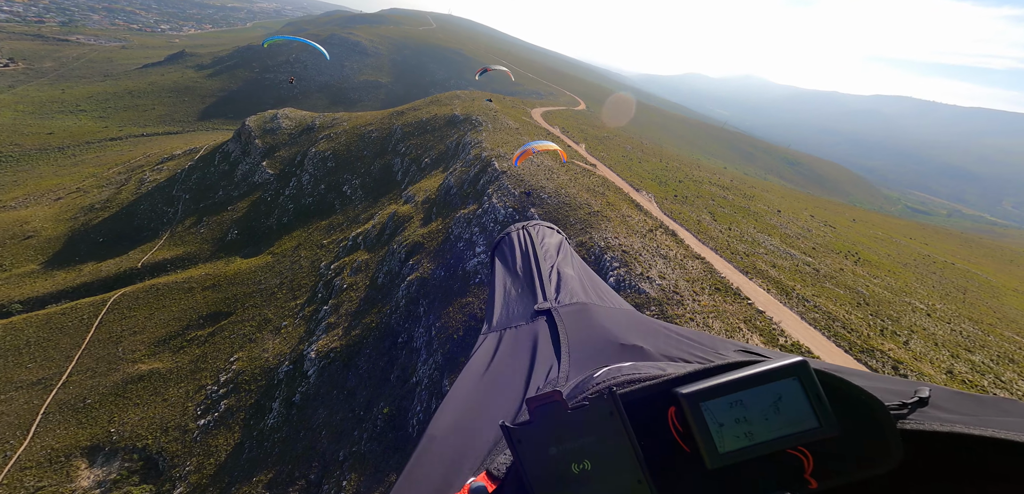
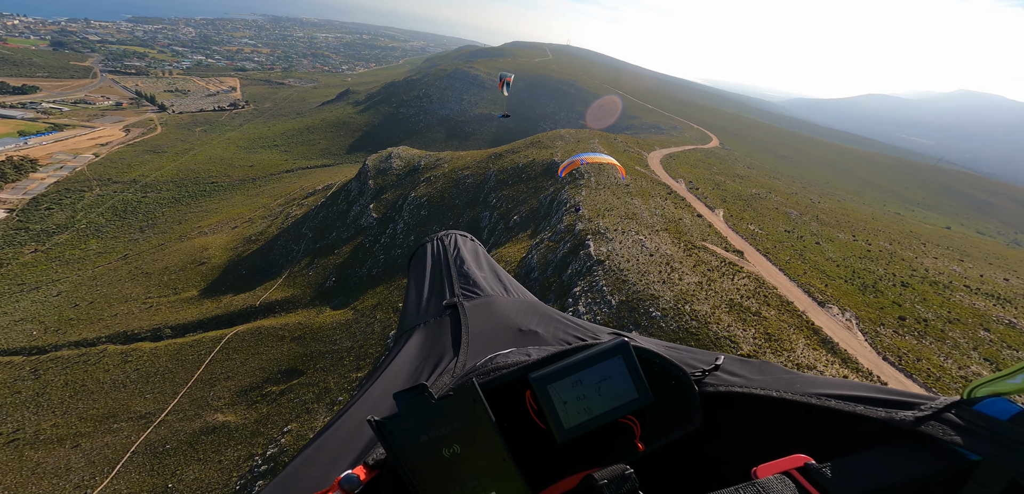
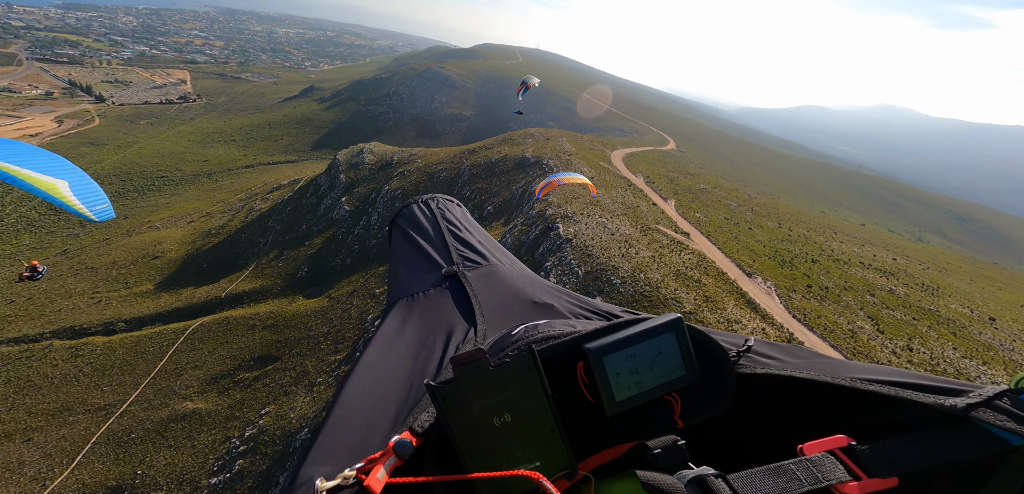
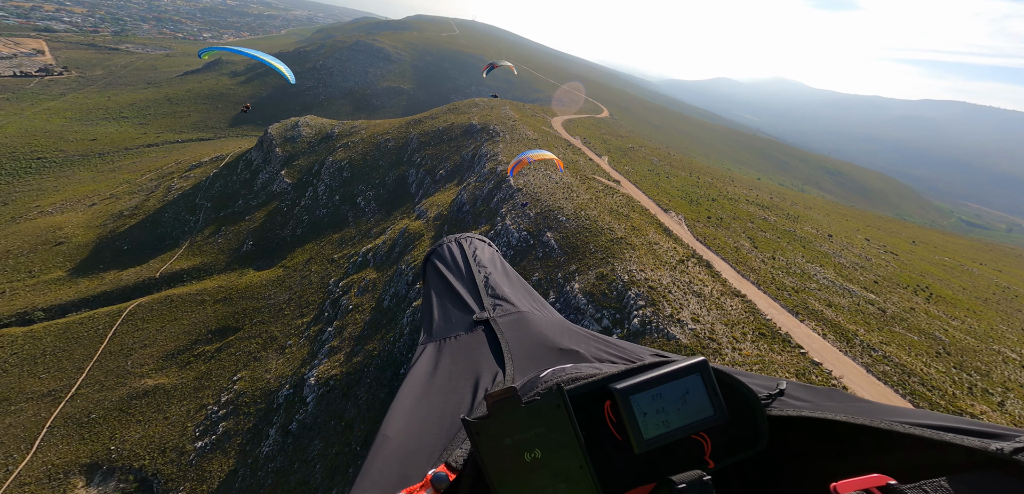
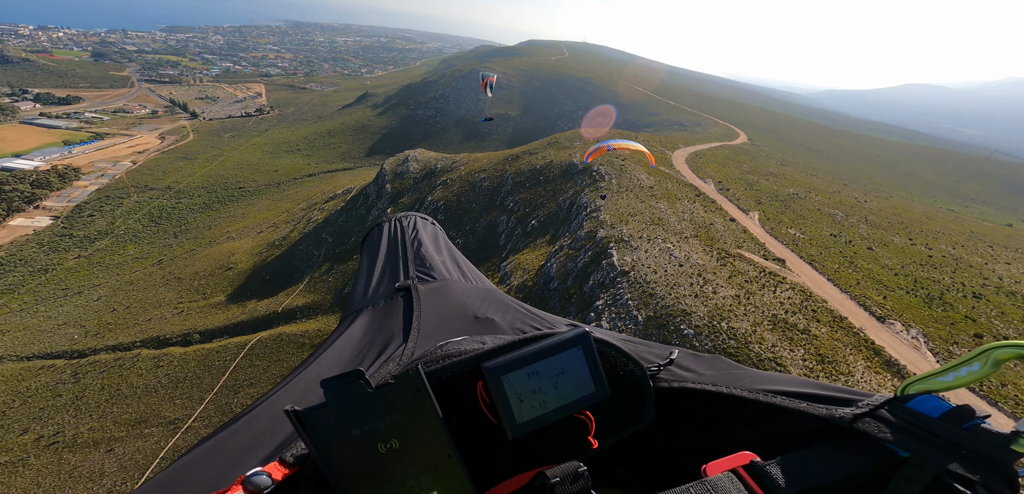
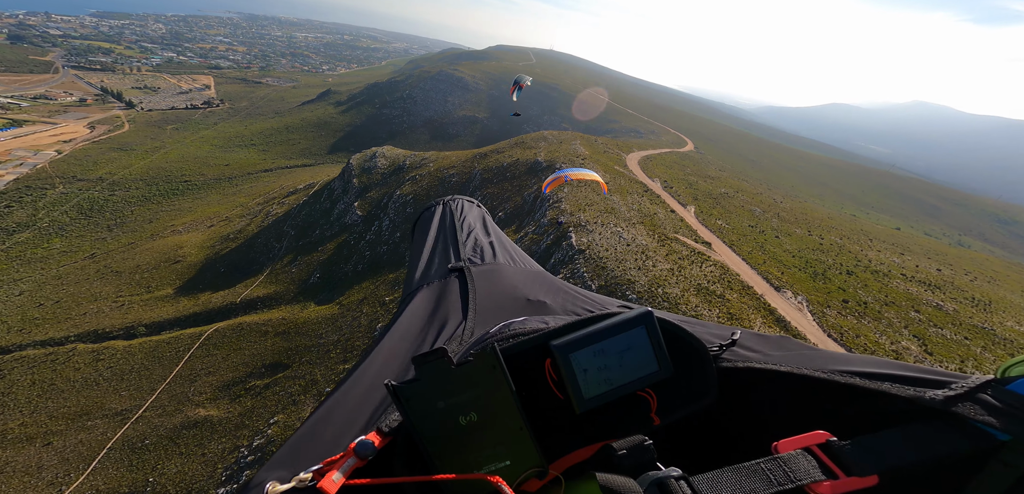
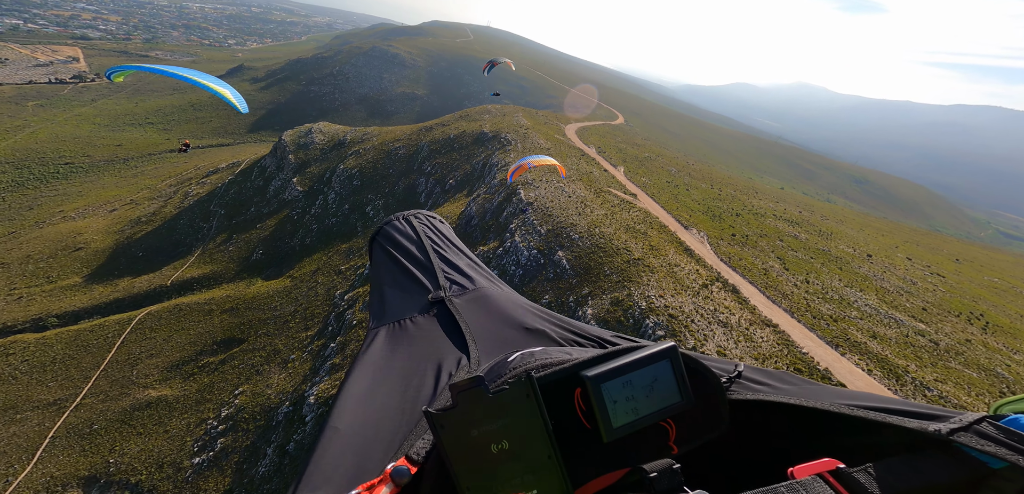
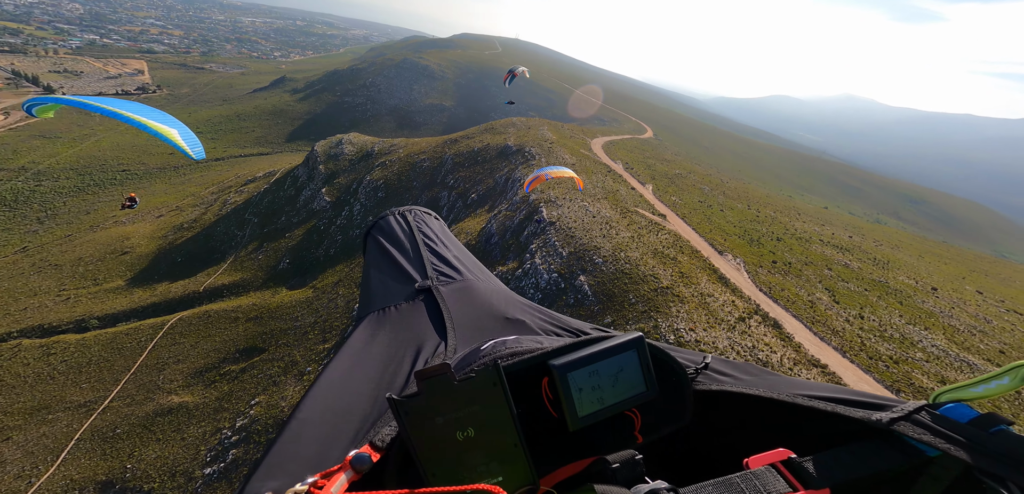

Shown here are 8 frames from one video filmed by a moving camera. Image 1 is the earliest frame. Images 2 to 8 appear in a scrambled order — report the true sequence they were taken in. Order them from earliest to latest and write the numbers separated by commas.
4, 7, 8, 3, 6, 2, 5
